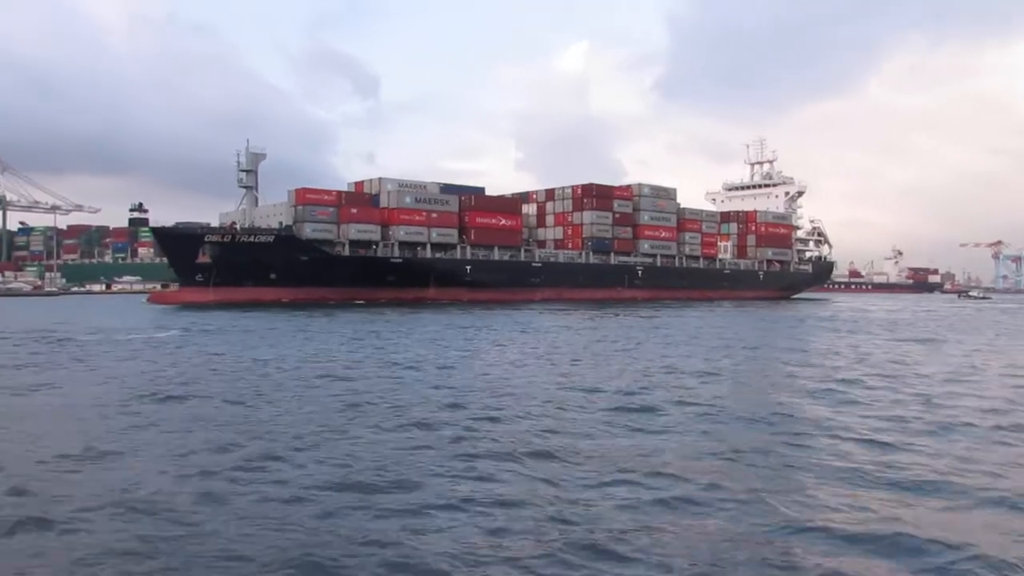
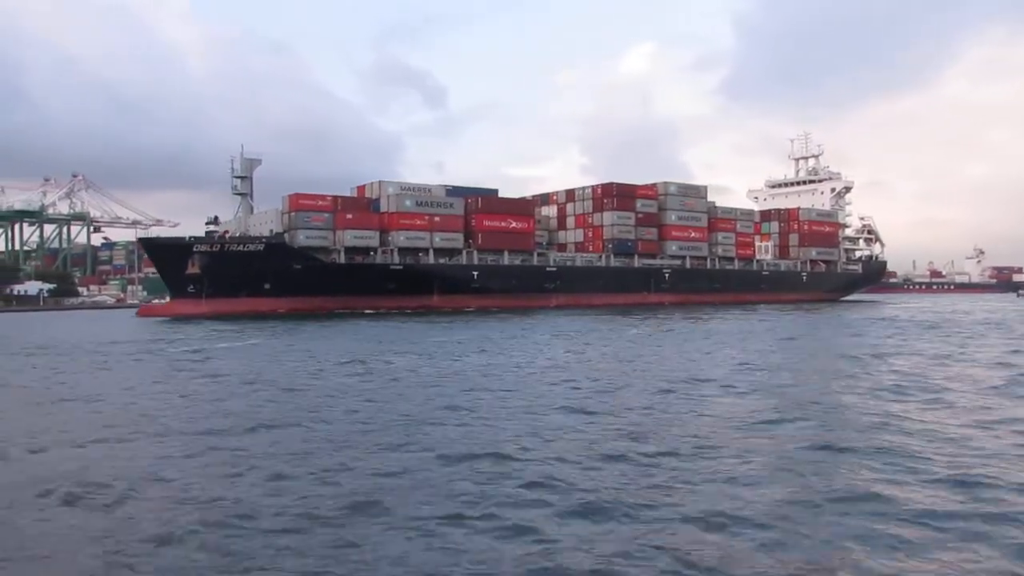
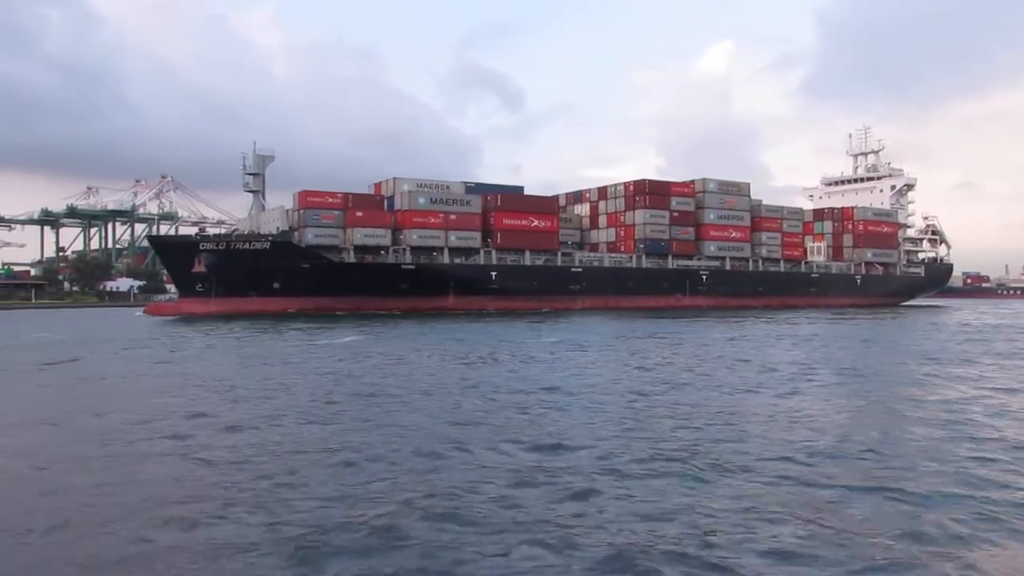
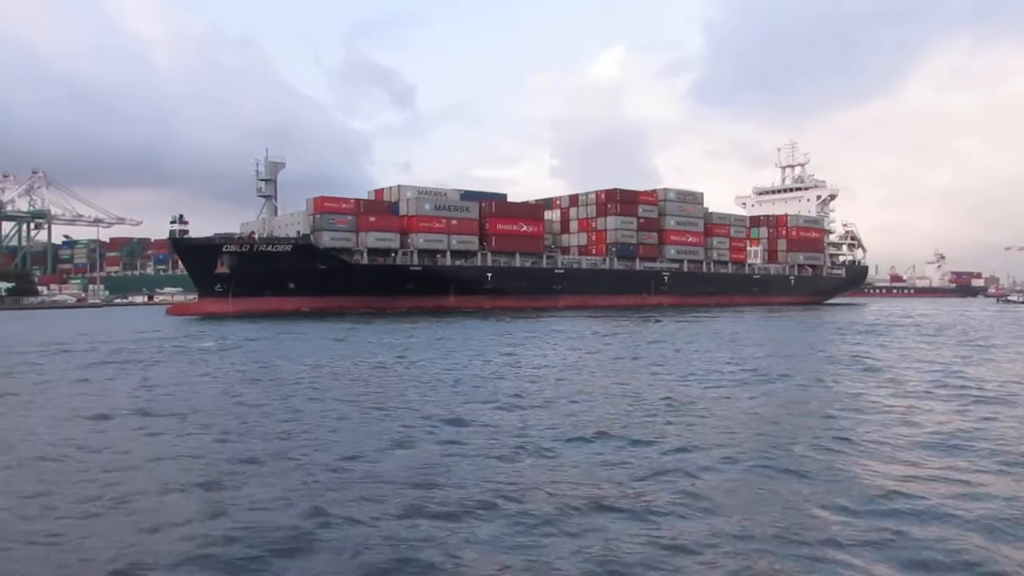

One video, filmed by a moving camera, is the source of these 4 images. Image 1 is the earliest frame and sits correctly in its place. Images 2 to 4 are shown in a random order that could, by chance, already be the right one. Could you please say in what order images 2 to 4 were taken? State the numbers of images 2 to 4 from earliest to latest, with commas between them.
4, 2, 3
